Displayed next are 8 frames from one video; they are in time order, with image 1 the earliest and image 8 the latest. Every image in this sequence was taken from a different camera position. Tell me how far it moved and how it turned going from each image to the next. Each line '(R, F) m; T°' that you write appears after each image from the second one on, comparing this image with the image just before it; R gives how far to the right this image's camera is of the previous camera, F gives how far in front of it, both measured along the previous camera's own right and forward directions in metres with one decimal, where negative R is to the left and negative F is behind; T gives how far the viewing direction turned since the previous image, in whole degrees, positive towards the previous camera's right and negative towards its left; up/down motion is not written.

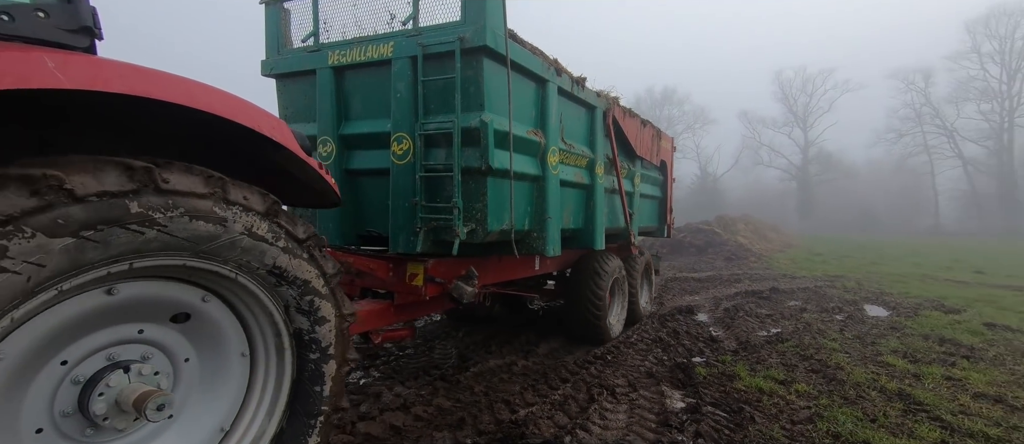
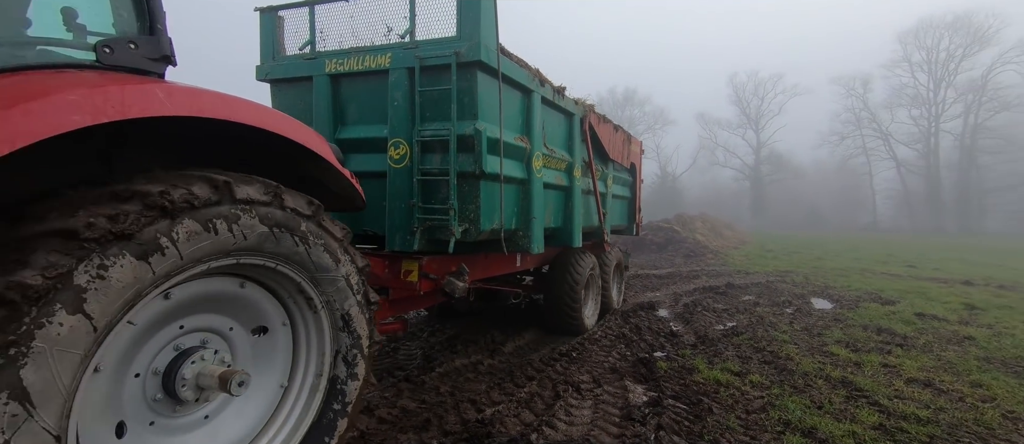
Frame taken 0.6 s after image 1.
(-0.2, -0.3) m; +4°
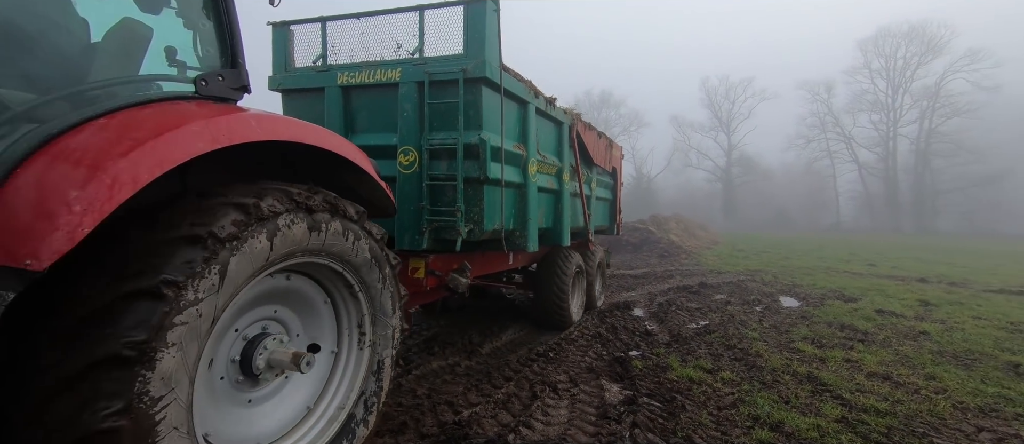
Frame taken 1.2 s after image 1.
(-0.2, -0.3) m; +3°
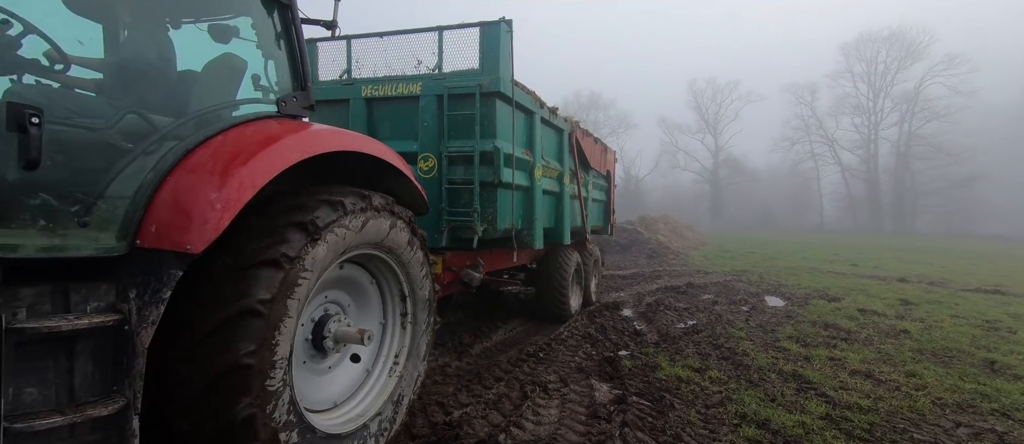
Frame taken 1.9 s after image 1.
(-0.2, -0.4) m; +1°
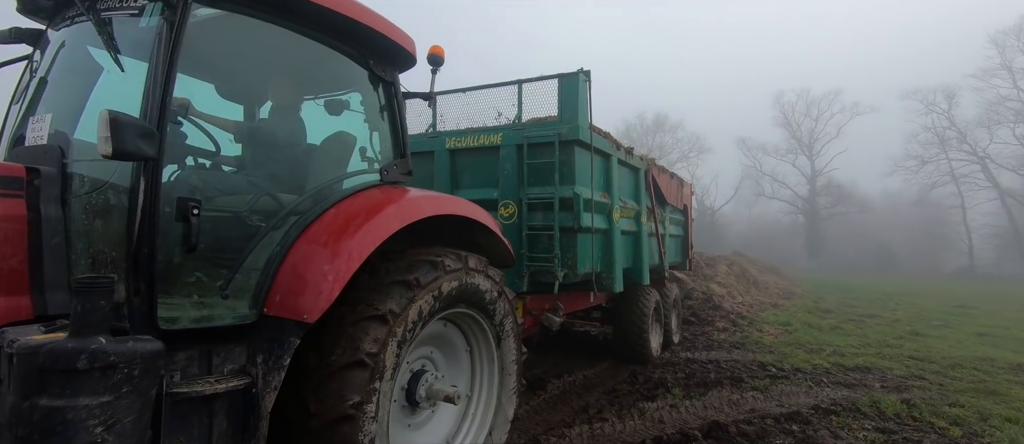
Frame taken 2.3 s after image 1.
(-0.1, -0.1) m; -8°
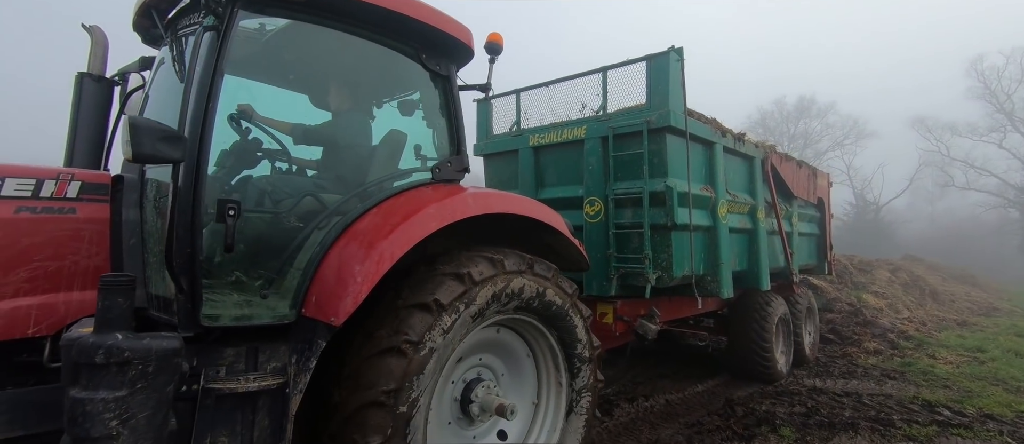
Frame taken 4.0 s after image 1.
(+0.3, +0.2) m; -14°
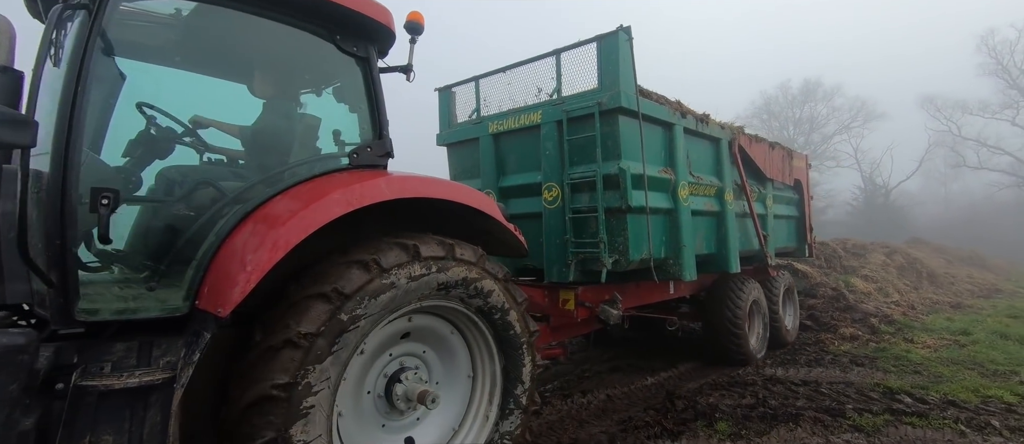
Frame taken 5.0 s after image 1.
(+0.4, +0.1) m; 0°
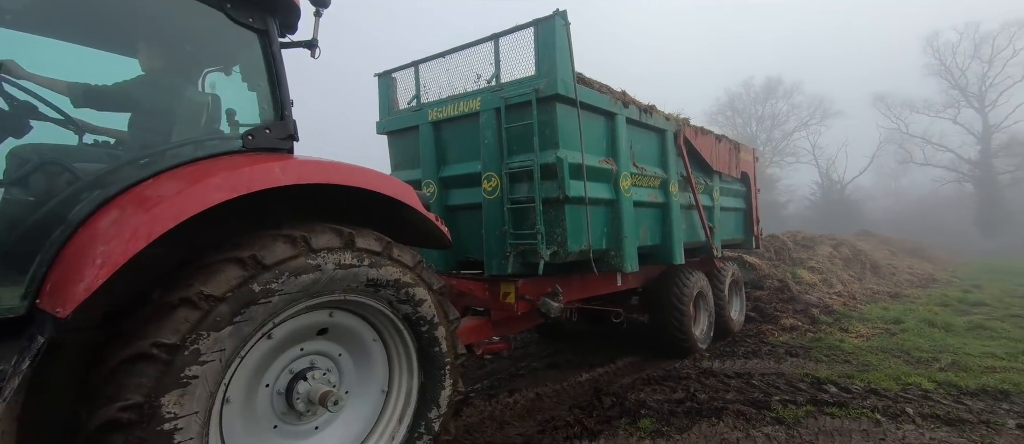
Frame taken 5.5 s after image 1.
(+0.2, +0.1) m; +4°
